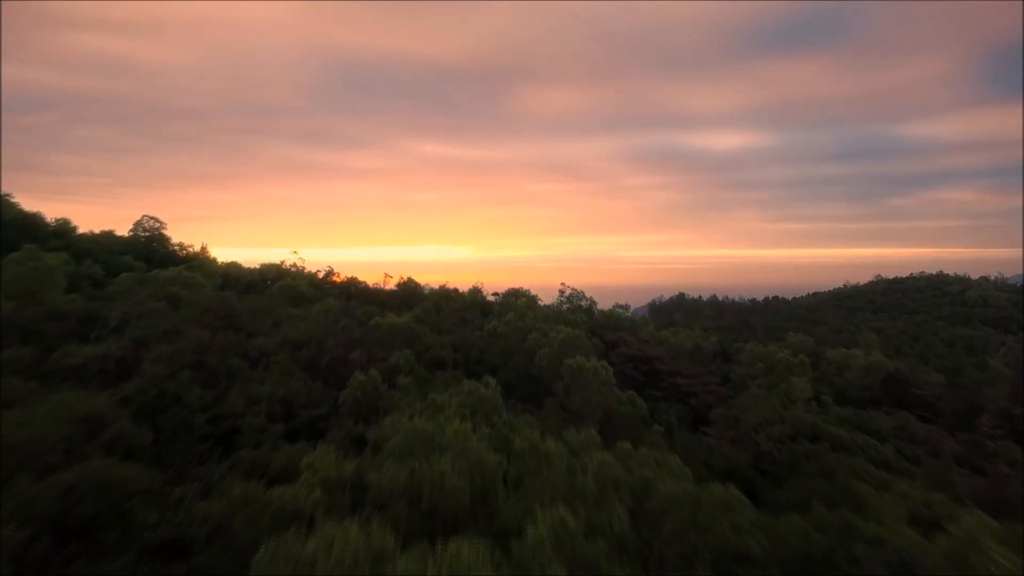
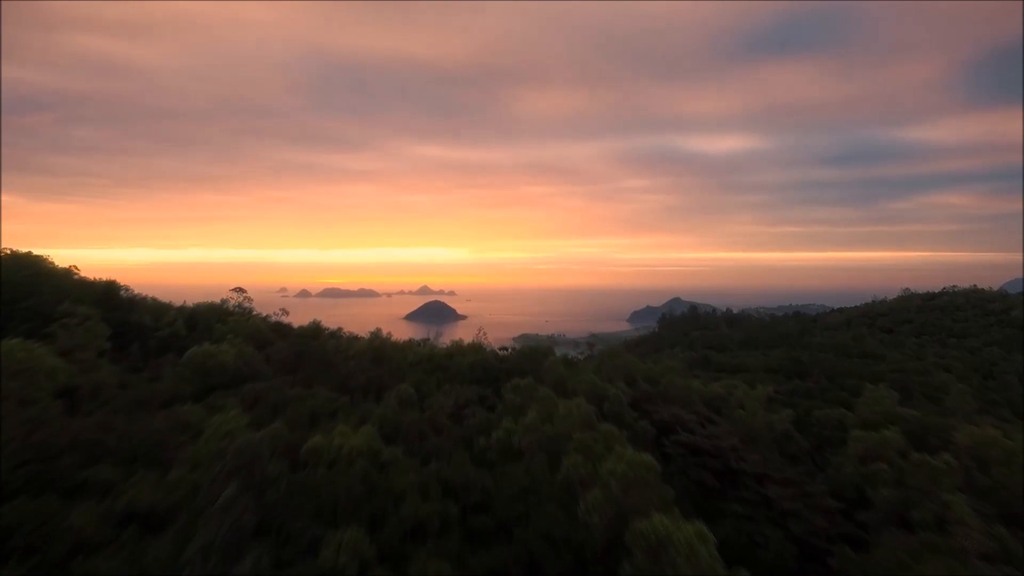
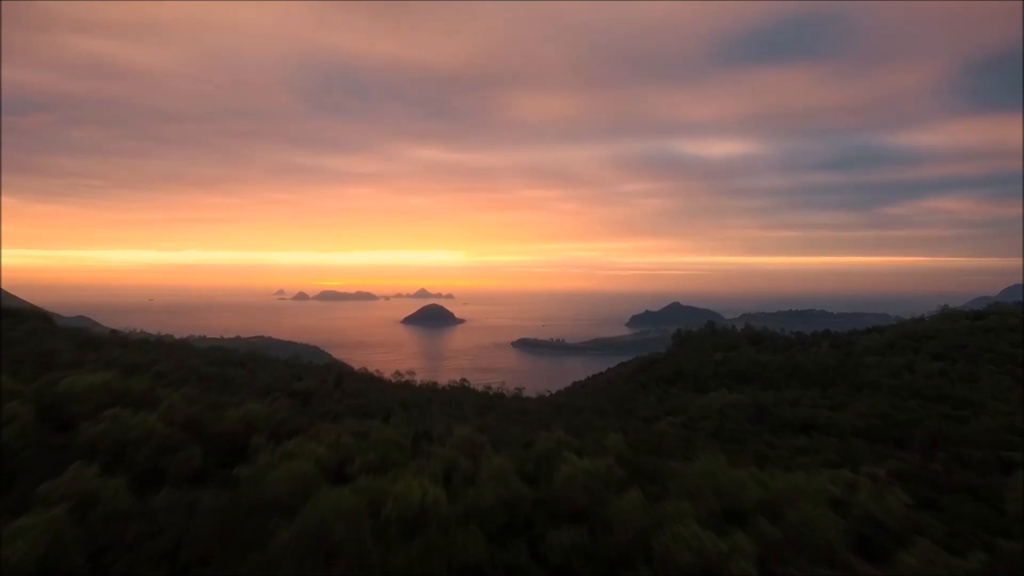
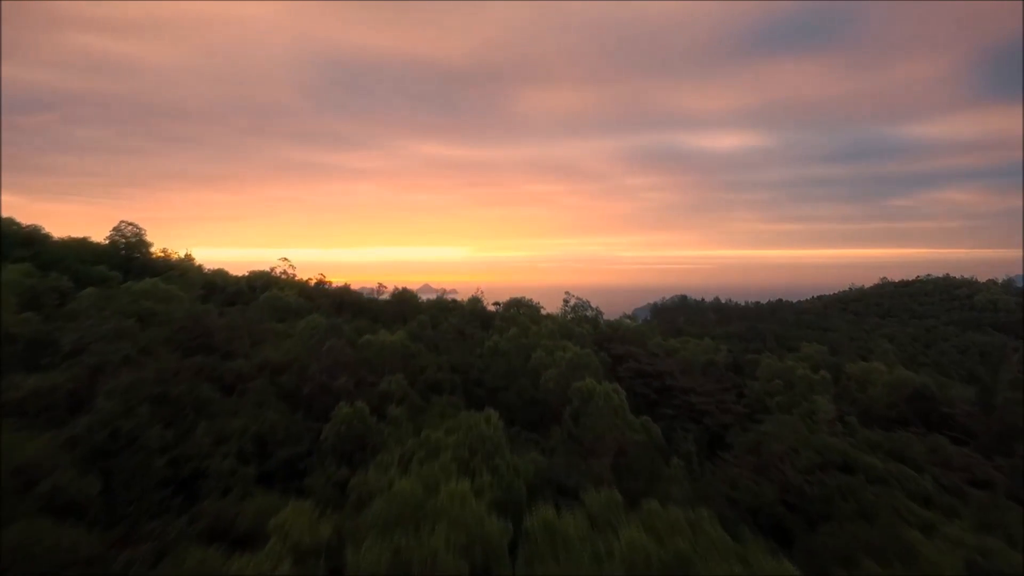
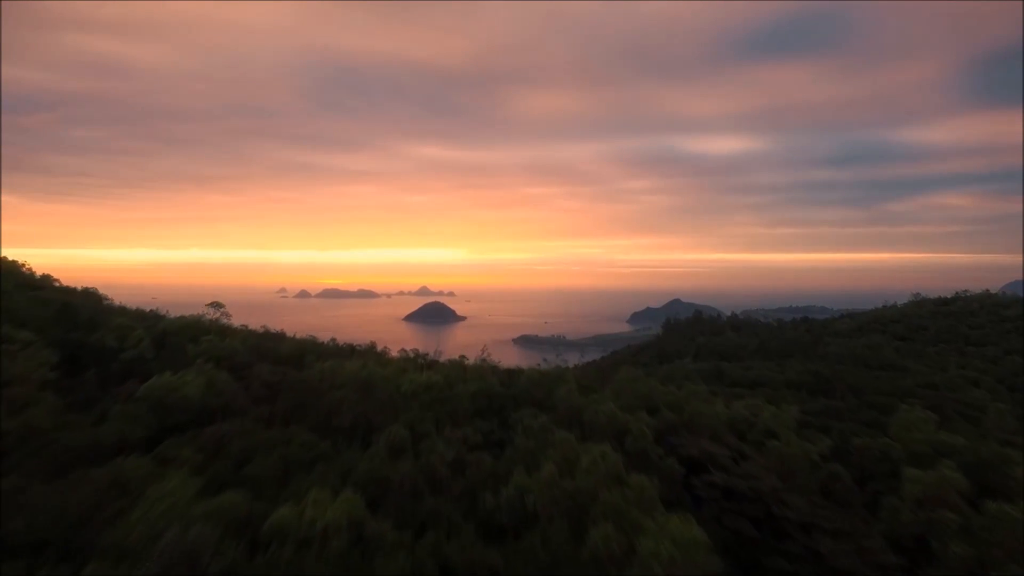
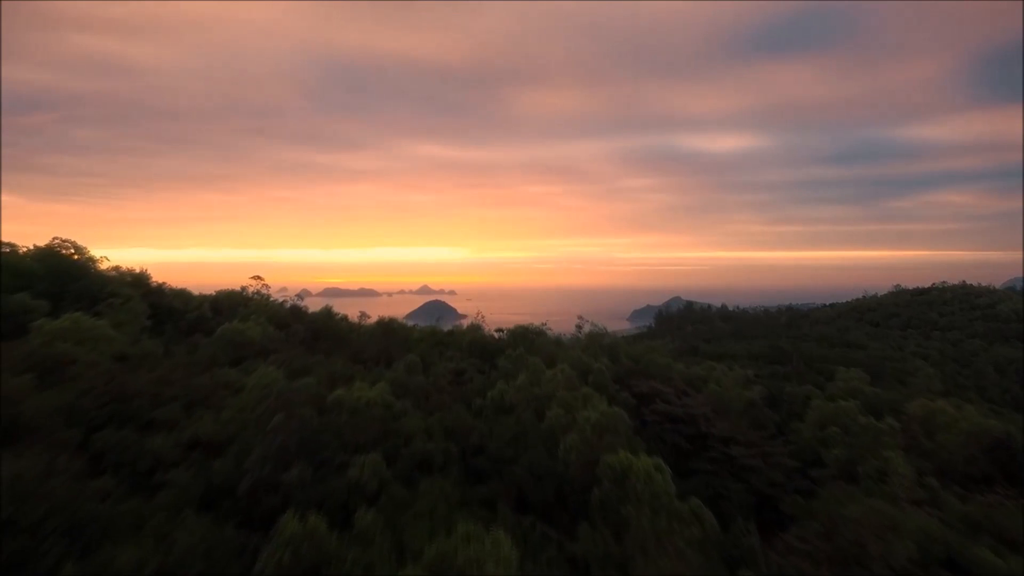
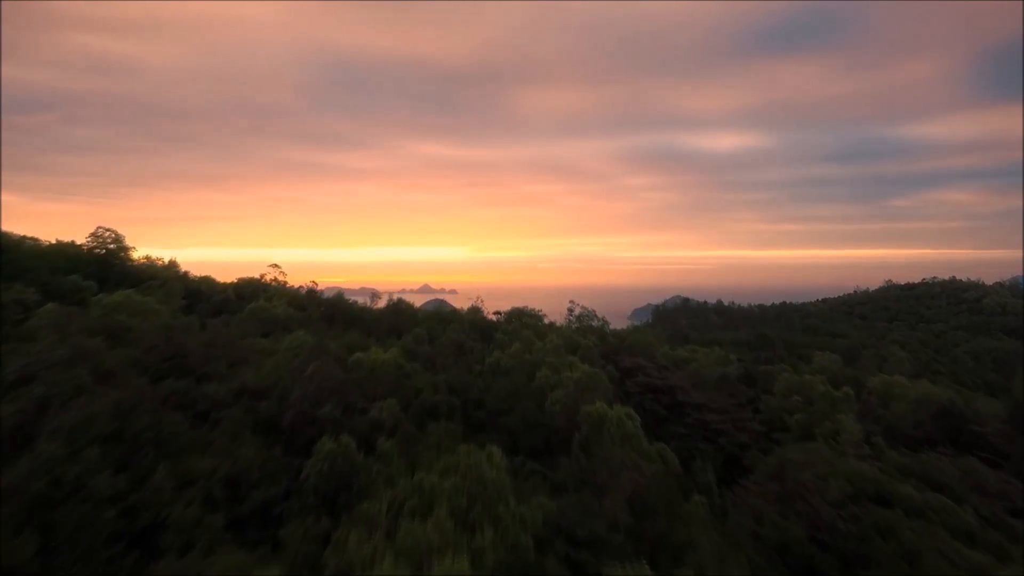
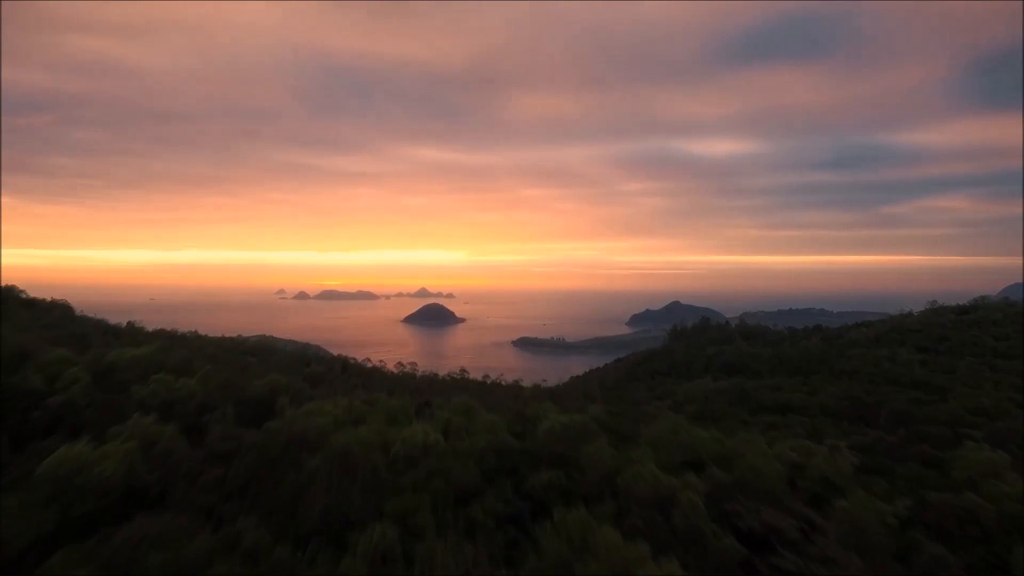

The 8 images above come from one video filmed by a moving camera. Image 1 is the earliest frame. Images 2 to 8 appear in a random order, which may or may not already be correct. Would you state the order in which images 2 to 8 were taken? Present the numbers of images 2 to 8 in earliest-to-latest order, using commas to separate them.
4, 7, 6, 2, 5, 8, 3
